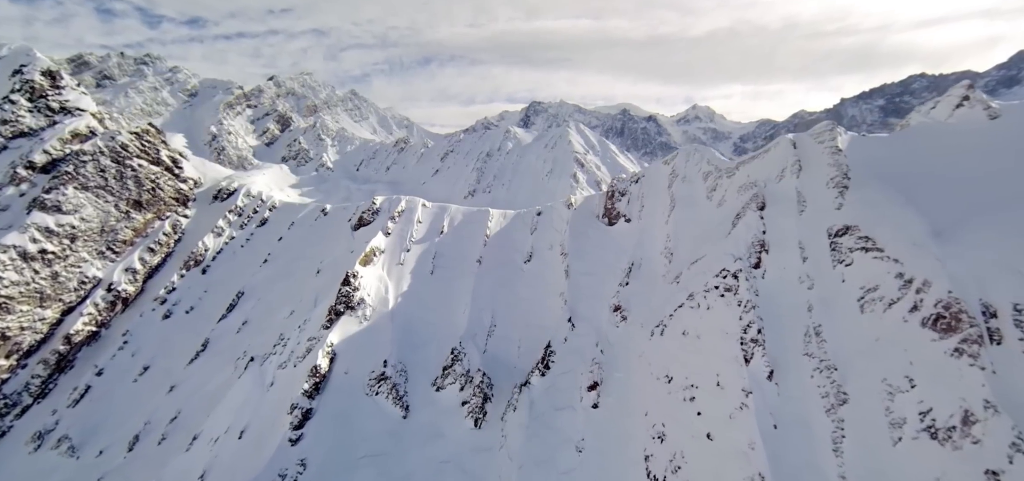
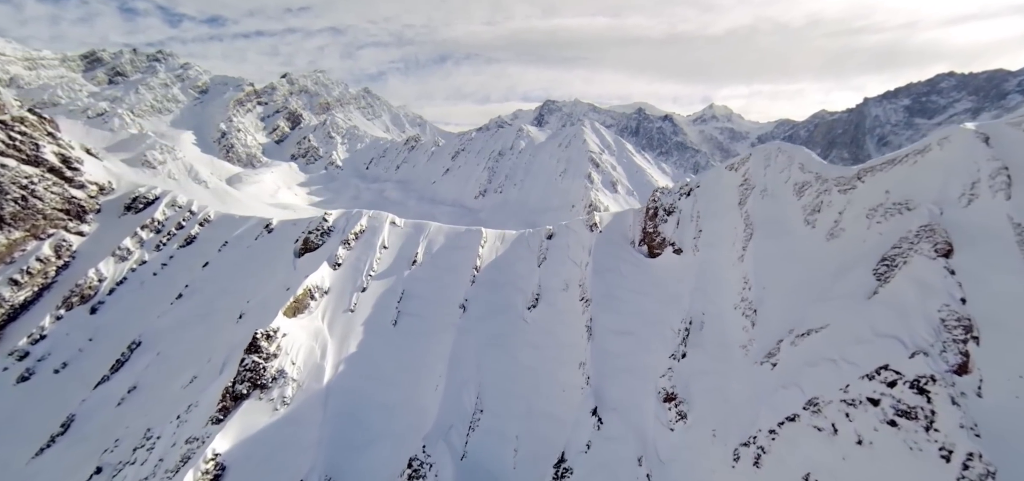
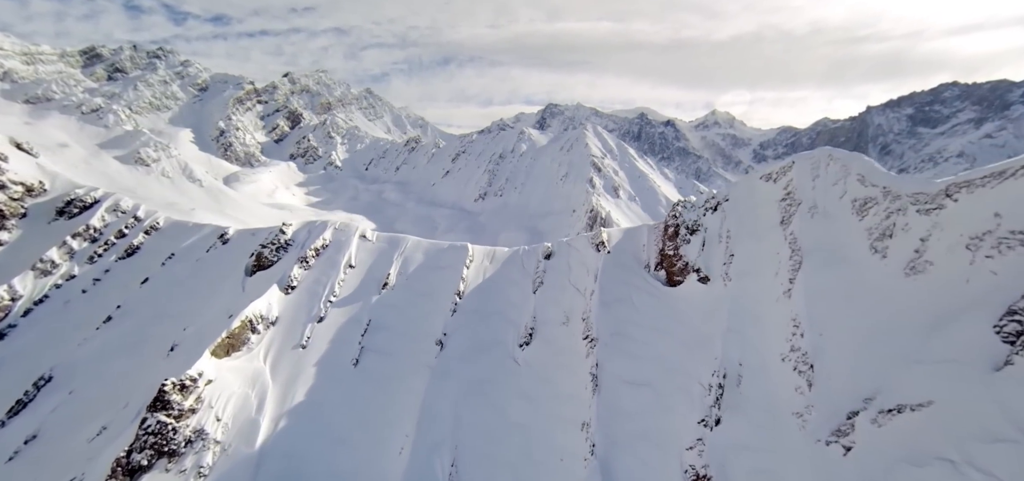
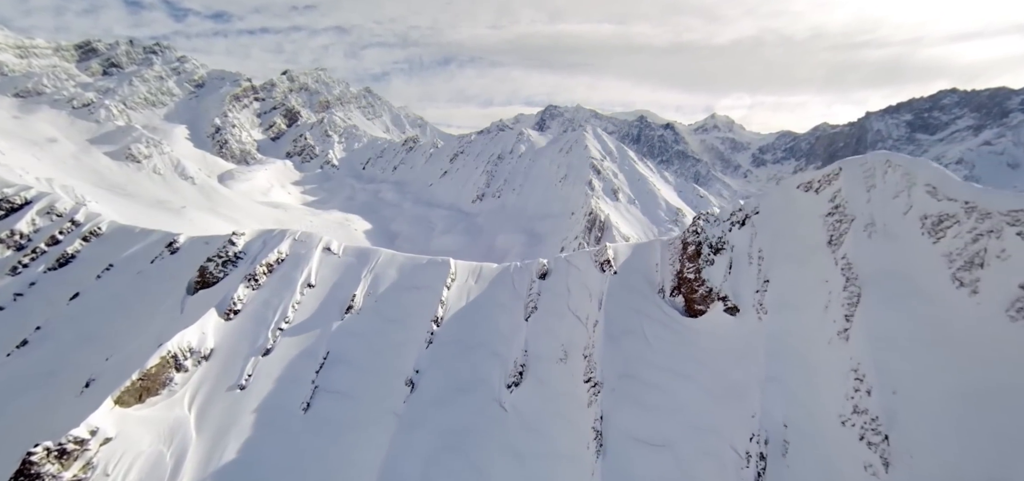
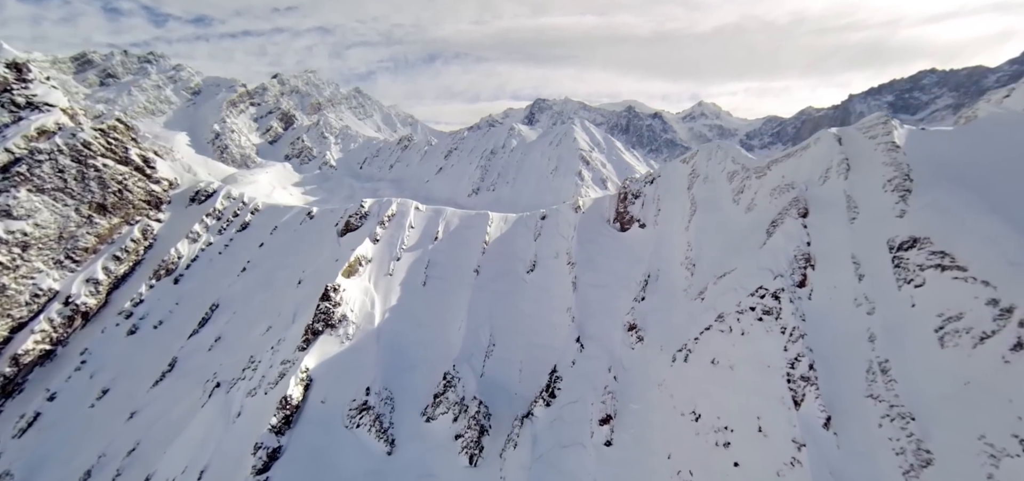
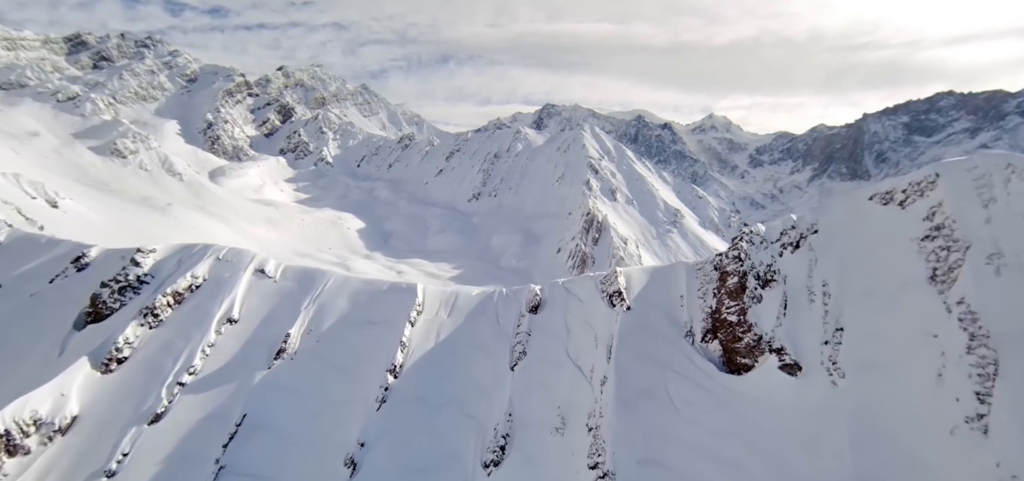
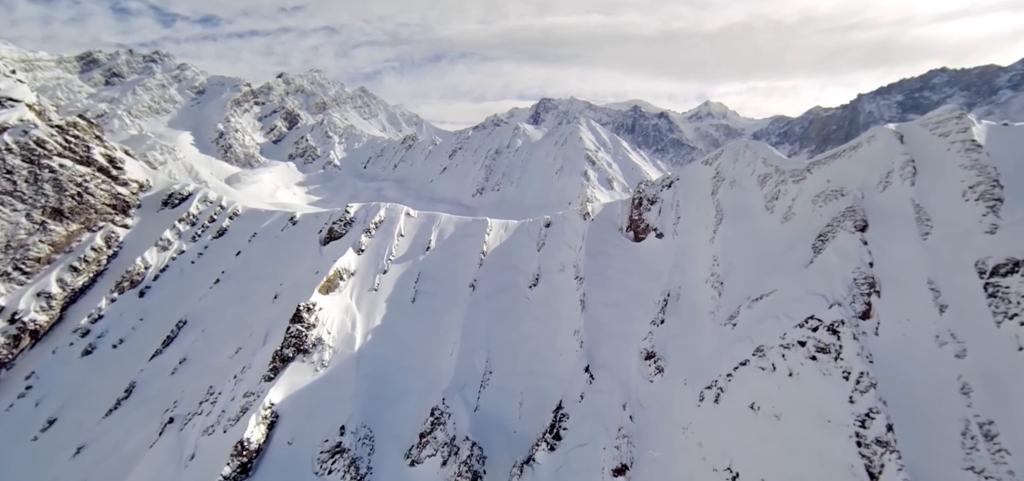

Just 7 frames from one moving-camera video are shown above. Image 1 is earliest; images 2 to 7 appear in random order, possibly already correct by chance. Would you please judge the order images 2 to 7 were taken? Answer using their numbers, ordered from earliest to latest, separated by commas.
5, 7, 2, 3, 4, 6
